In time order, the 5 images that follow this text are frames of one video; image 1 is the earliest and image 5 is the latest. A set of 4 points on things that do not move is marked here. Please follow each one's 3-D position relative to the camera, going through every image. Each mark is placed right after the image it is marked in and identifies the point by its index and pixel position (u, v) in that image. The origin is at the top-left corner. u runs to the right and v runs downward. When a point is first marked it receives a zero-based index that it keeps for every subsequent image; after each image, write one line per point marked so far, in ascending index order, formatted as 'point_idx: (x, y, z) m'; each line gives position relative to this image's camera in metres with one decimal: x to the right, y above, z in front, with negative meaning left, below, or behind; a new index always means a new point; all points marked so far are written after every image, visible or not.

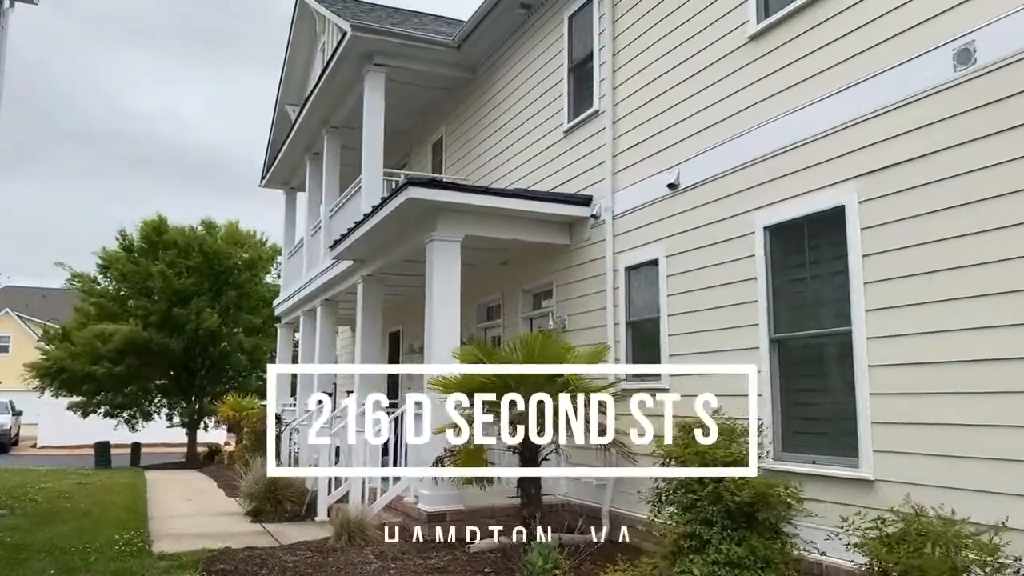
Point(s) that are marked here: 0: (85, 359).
0: (-10.4, -1.7, +20.0) m
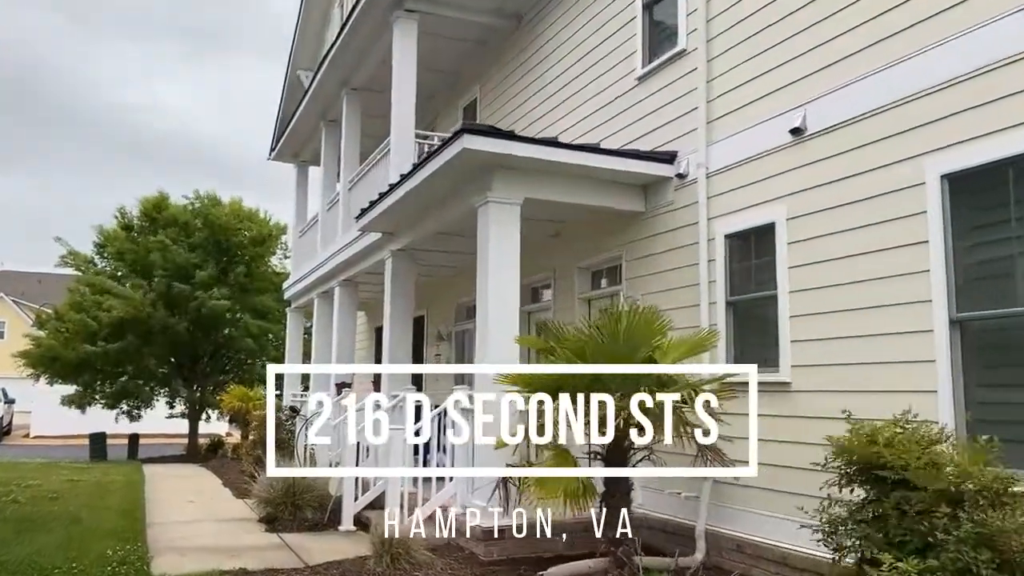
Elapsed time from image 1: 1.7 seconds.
0: (-9.8, -1.3, +18.6) m
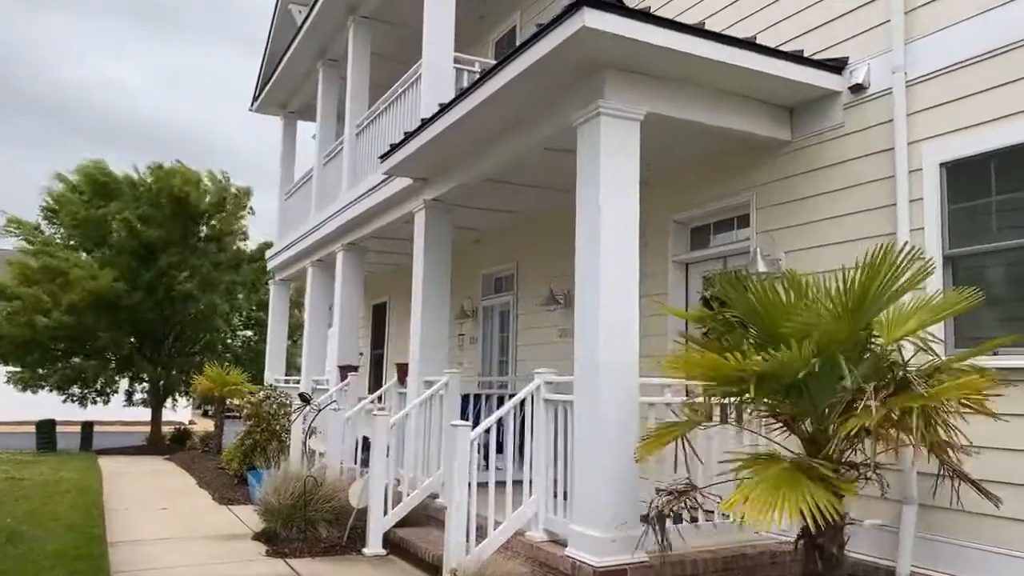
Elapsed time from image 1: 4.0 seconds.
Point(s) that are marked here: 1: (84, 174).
0: (-9.6, -0.6, +16.3) m
1: (-8.7, +2.7, +17.6) m
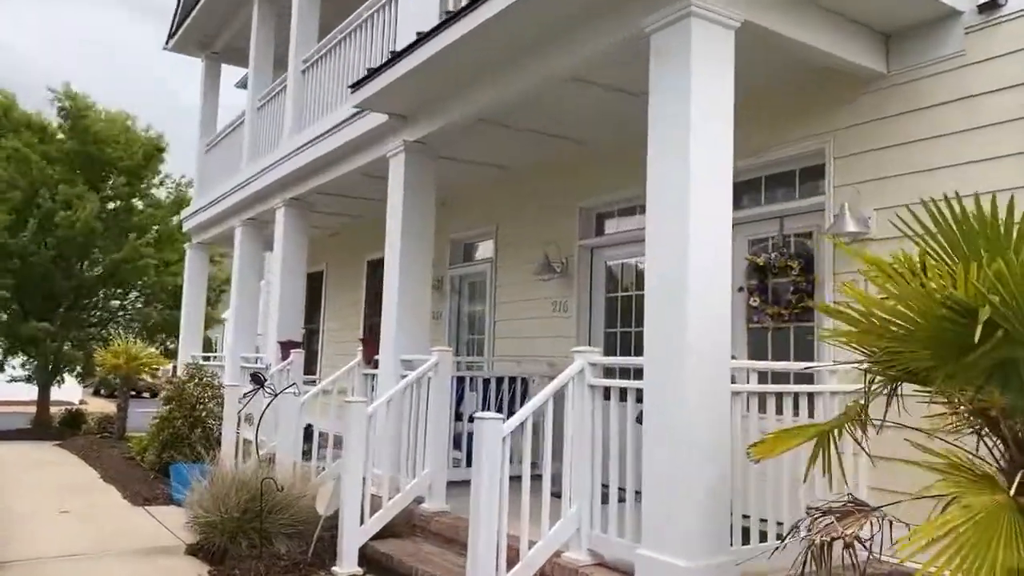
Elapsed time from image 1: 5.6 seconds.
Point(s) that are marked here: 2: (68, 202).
0: (-10.5, +0.1, +13.9) m
1: (-9.7, +3.5, +15.2) m
2: (-7.9, +1.4, +14.6) m
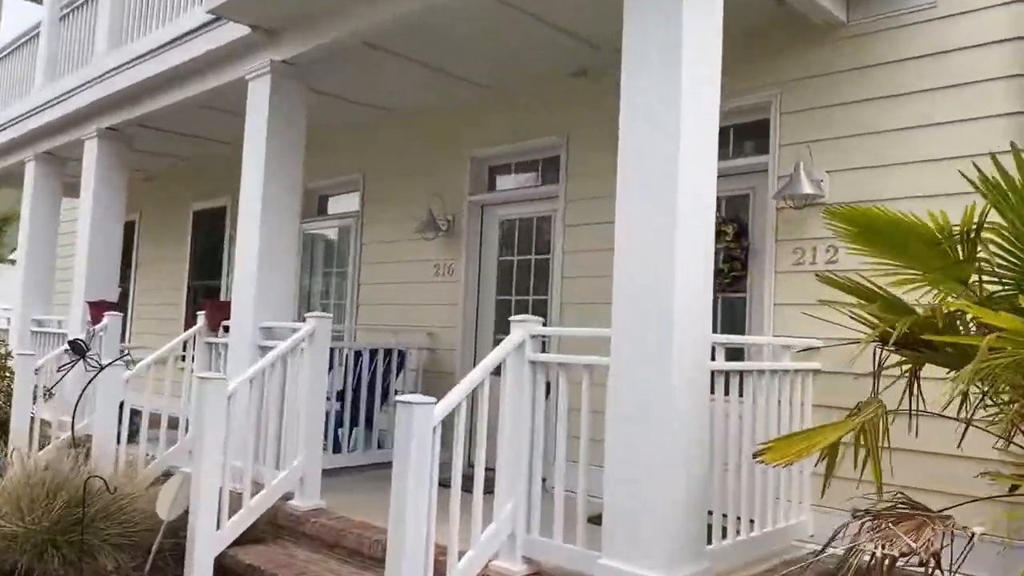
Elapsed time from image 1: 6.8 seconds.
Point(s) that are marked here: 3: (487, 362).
0: (-12.7, +1.0, +10.3) m
1: (-12.1, +4.4, +11.7) m
2: (-10.3, +2.2, +11.6) m
3: (-0.1, -0.3, +3.5) m
